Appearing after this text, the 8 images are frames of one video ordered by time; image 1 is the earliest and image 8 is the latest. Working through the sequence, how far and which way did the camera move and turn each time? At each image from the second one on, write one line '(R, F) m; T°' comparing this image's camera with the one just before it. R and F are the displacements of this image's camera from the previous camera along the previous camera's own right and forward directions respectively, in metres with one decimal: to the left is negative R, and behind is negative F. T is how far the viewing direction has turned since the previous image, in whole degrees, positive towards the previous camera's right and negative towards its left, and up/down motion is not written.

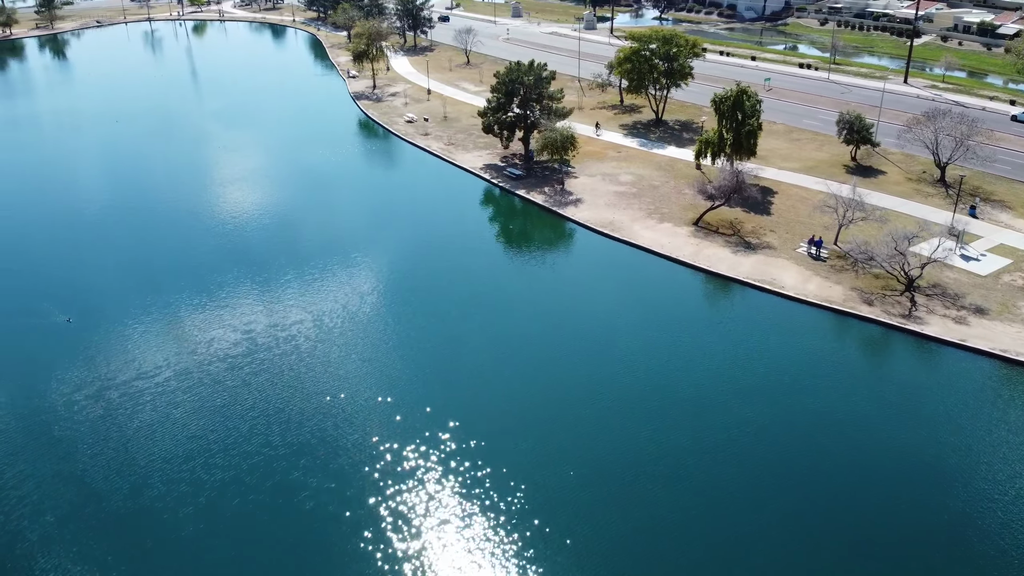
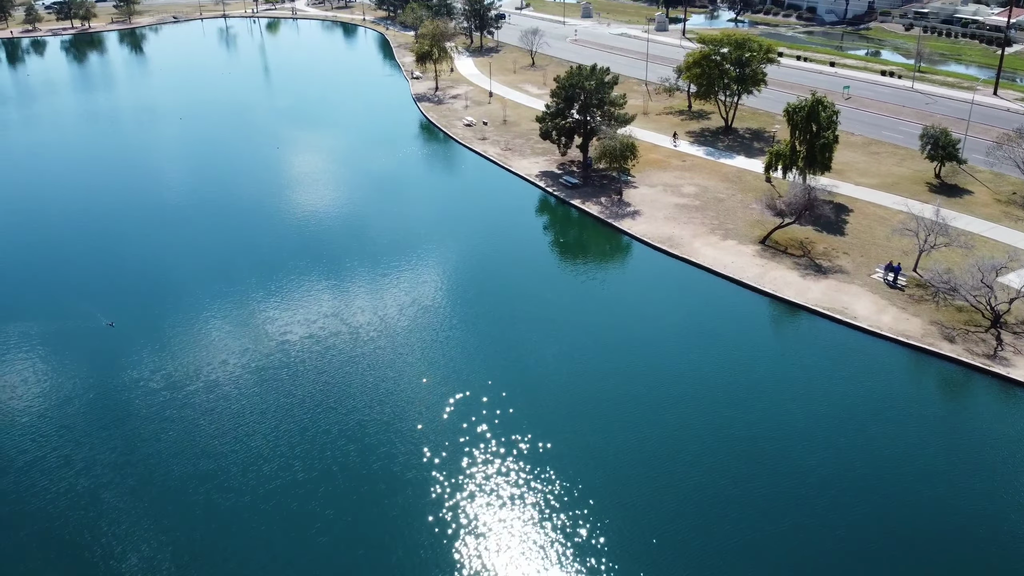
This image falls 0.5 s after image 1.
(+0.5, +1.3) m; -4°
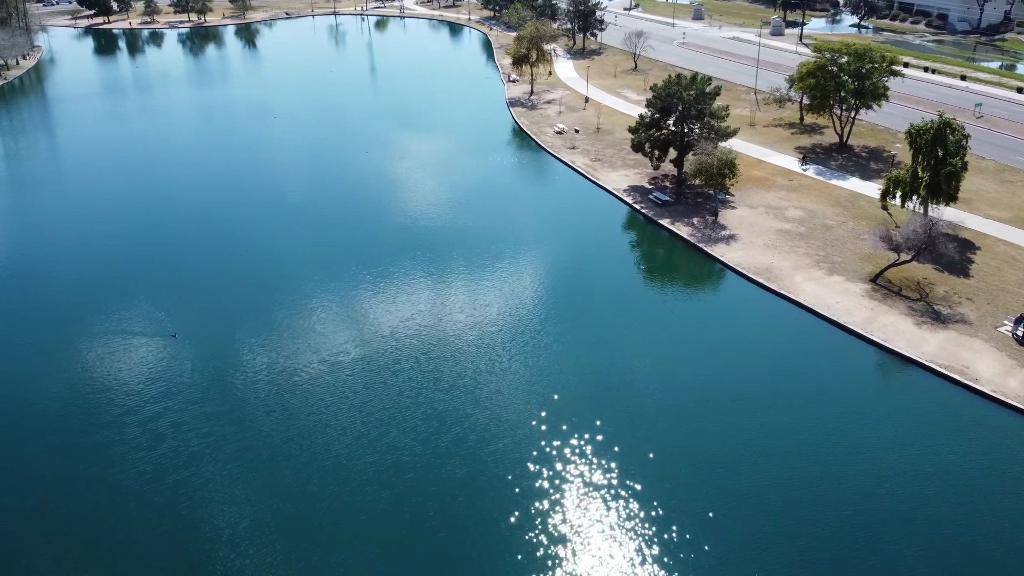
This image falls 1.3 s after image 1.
(+0.6, +1.8) m; -6°
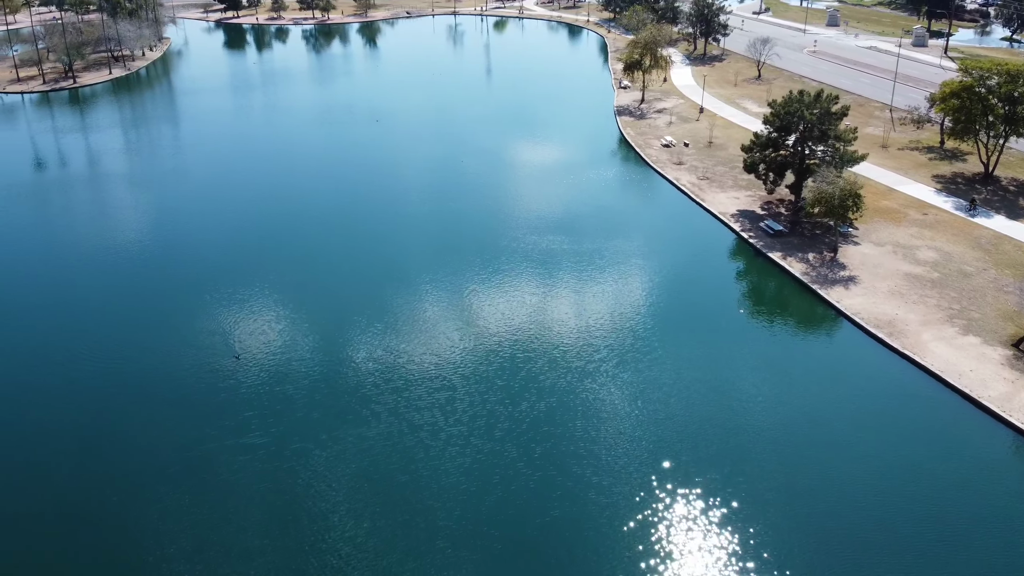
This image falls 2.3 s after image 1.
(+0.7, +2.1) m; -7°
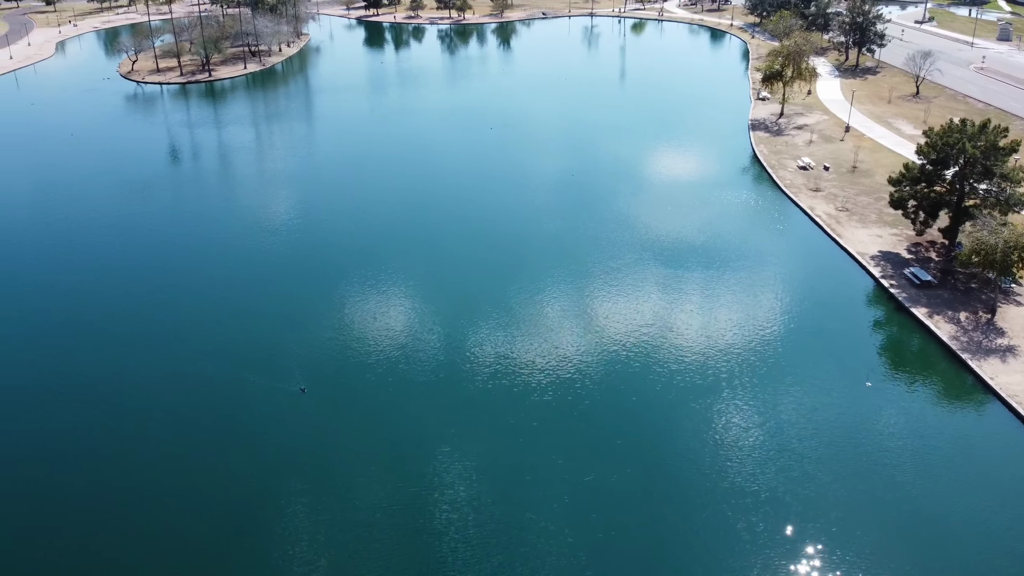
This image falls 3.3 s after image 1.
(+0.7, +2.2) m; -8°
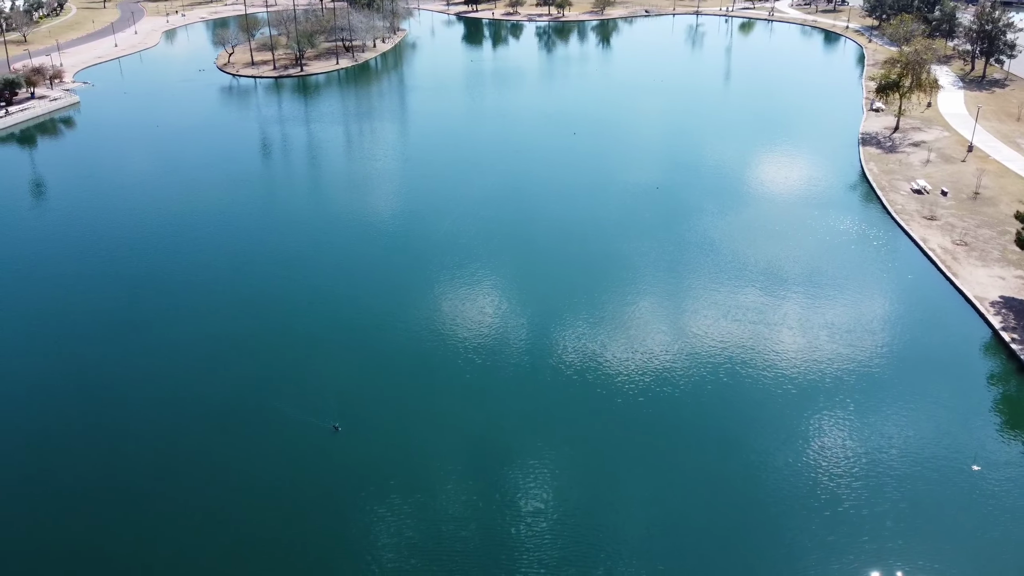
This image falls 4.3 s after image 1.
(+0.6, +2.0) m; -6°
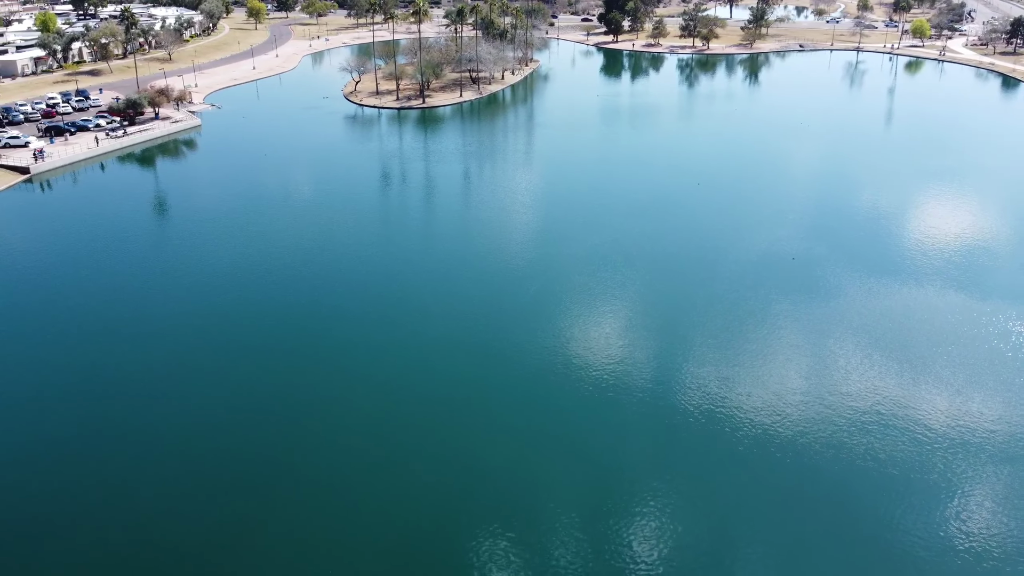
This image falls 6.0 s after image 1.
(+0.9, +3.9) m; -8°
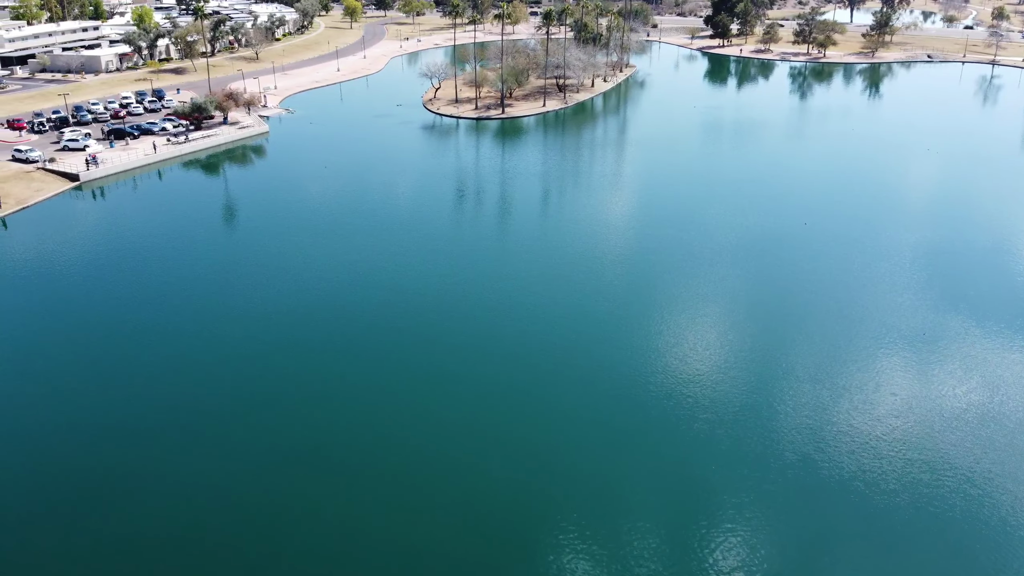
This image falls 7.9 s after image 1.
(+1.0, +4.4) m; -6°
